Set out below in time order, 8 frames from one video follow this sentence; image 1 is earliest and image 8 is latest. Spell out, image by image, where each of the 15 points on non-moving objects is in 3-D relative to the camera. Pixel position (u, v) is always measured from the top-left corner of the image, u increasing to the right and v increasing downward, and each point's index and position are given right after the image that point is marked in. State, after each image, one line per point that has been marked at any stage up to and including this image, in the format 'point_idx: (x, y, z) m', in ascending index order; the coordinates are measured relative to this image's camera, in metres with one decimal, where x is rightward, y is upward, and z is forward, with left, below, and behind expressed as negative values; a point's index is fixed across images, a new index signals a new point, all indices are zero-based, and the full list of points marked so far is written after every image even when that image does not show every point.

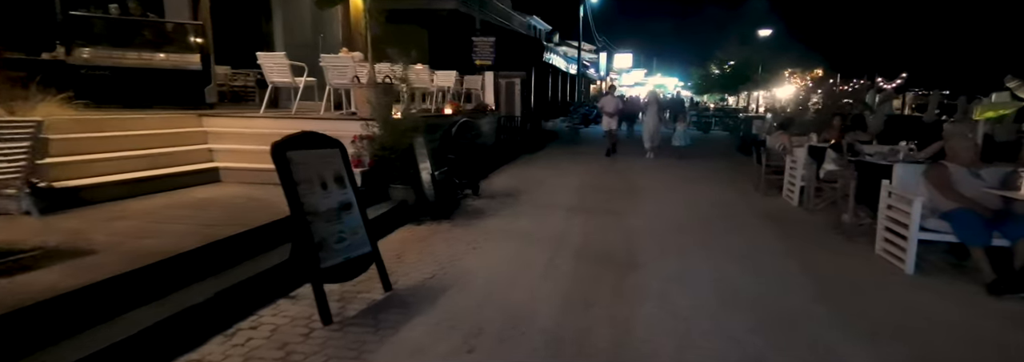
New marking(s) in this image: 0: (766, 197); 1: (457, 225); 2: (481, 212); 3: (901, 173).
0: (+4.6, -0.3, +9.3) m
1: (-0.7, -0.6, +6.5) m
2: (-0.4, -0.5, +7.4) m
3: (+4.3, +0.1, +5.6) m
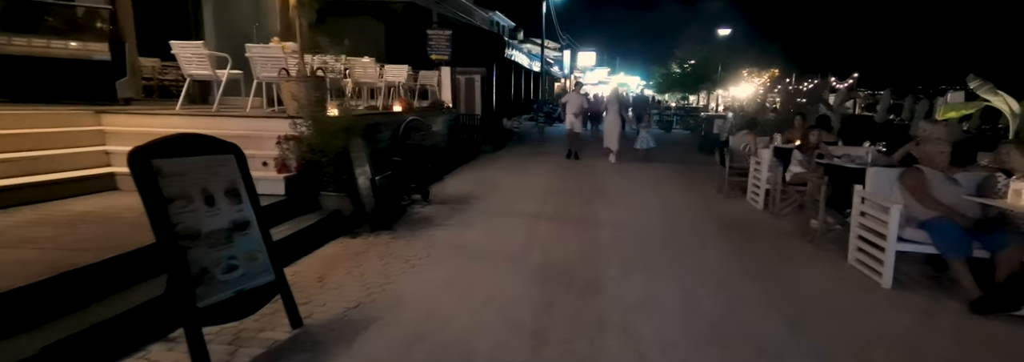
0: (+3.8, -0.3, +9.0) m
1: (-1.3, -0.6, +5.8) m
2: (-1.1, -0.5, +6.7) m
3: (+3.7, 0.0, +5.2) m
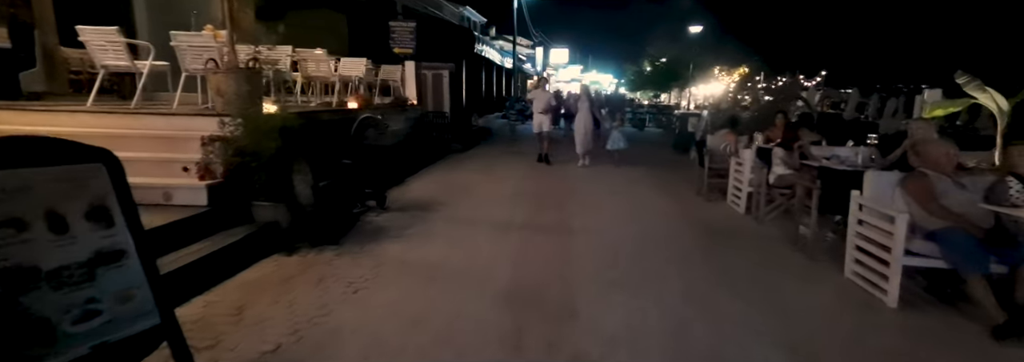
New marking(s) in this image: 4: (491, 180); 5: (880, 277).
0: (+3.3, -0.4, +8.5) m
1: (-1.6, -0.7, +5.1) m
2: (-1.5, -0.6, +6.0) m
3: (+3.4, 0.0, +4.7) m
4: (-0.4, 0.0, +9.8) m
5: (+3.1, -0.8, +4.3) m
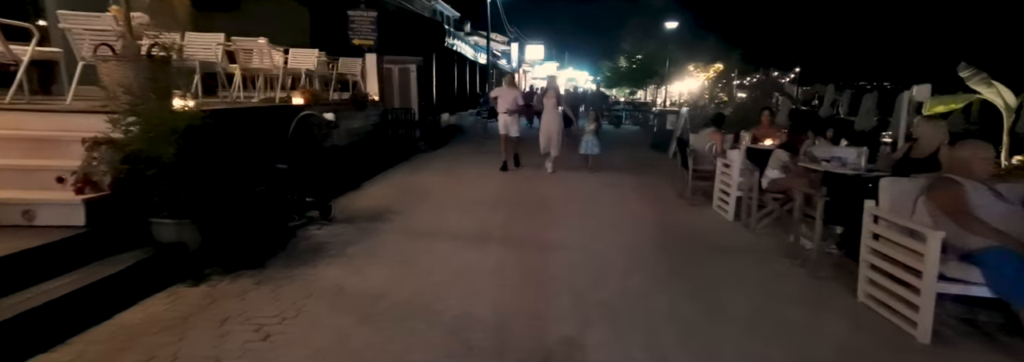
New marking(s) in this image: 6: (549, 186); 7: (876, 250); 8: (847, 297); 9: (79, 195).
0: (+2.8, -0.4, +7.8) m
1: (-2.0, -0.8, +4.2) m
2: (-1.9, -0.7, +5.1) m
3: (+3.0, -0.1, +4.1) m
4: (-1.0, -0.1, +9.0) m
5: (+2.8, -0.9, +3.7) m
6: (+0.6, -0.1, +8.7) m
7: (+2.9, -0.5, +4.0) m
8: (+2.8, -1.0, +4.3) m
9: (-3.2, -0.1, +3.8) m
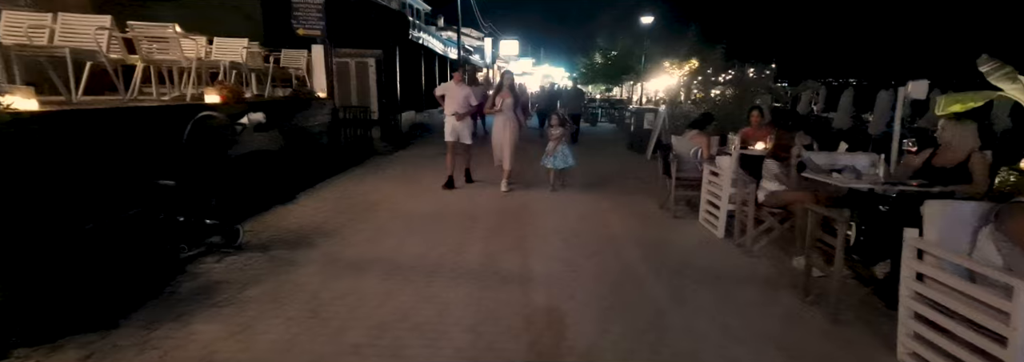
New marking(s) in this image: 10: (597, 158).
0: (+2.2, -0.5, +6.9) m
1: (-2.4, -1.0, +3.0) m
2: (-2.3, -0.8, +4.0) m
3: (+2.6, -0.2, +3.1) m
4: (-1.6, -0.2, +7.8) m
5: (+2.5, -1.0, +2.7) m
6: (0.0, -0.2, +7.7) m
7: (+2.5, -0.7, +3.1) m
8: (+2.4, -1.1, +3.3) m
9: (-3.6, -0.3, +2.6) m
10: (+2.2, +0.6, +12.9) m
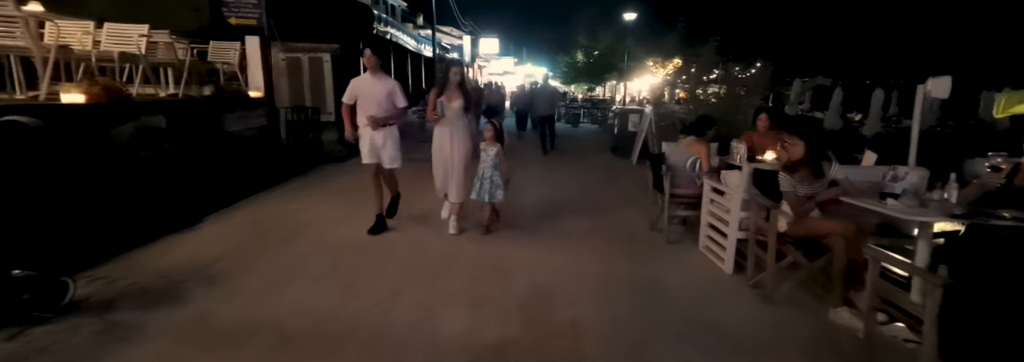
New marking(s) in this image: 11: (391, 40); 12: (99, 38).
0: (+1.8, -0.7, +5.6) m
1: (-2.7, -1.2, +1.6) m
2: (-2.7, -1.1, +2.5) m
3: (+2.3, -0.4, +1.9) m
4: (-2.1, -0.4, +6.4) m
5: (+2.1, -1.2, +1.4) m
6: (-0.5, -0.4, +6.3) m
7: (+2.2, -0.9, +1.8) m
8: (+2.1, -1.3, +2.0) m
9: (-3.9, -0.5, +1.1) m
10: (+1.5, +0.4, +11.6) m
11: (-4.6, +5.3, +19.0) m
12: (-5.0, +1.7, +6.0) m
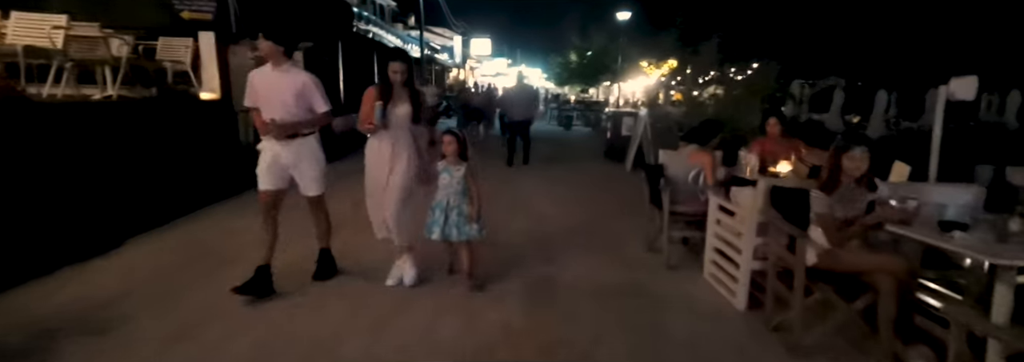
0: (+1.5, -0.9, +4.8) m
1: (-2.9, -1.3, +0.7) m
2: (-2.9, -1.2, +1.7) m
3: (+2.1, -0.6, +1.1) m
4: (-2.3, -0.6, +5.6) m
5: (+1.9, -1.4, +0.6) m
6: (-0.7, -0.6, +5.5) m
7: (+1.9, -1.0, +1.0) m
8: (+1.9, -1.5, +1.2) m
9: (-4.1, -0.7, +0.3) m
10: (+1.2, +0.3, +10.8) m
11: (-5.0, +5.1, +18.1) m
12: (-5.2, +1.5, +5.1) m
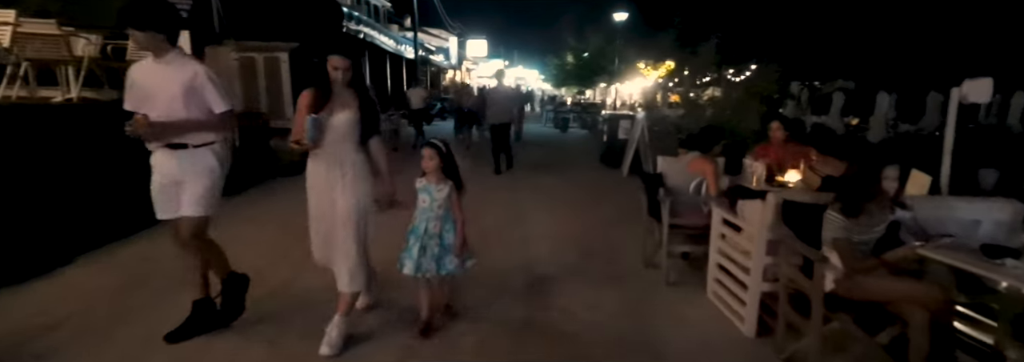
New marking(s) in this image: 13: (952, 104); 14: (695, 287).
0: (+1.4, -1.0, +4.4) m
1: (-3.0, -1.4, +0.3) m
2: (-3.0, -1.3, +1.2) m
3: (+2.0, -0.7, +0.7) m
4: (-2.5, -0.7, +5.1) m
5: (+1.8, -1.5, +0.2) m
6: (-0.9, -0.7, +5.1) m
7: (+1.8, -1.1, +0.6) m
8: (+1.7, -1.5, +0.8) m
9: (-4.2, -0.8, -0.2) m
10: (+1.0, +0.1, +10.4) m
11: (-5.2, +5.0, +17.7) m
12: (-5.4, +1.4, +4.7) m
13: (+6.1, +1.1, +7.0) m
14: (+1.7, -1.0, +4.6) m
